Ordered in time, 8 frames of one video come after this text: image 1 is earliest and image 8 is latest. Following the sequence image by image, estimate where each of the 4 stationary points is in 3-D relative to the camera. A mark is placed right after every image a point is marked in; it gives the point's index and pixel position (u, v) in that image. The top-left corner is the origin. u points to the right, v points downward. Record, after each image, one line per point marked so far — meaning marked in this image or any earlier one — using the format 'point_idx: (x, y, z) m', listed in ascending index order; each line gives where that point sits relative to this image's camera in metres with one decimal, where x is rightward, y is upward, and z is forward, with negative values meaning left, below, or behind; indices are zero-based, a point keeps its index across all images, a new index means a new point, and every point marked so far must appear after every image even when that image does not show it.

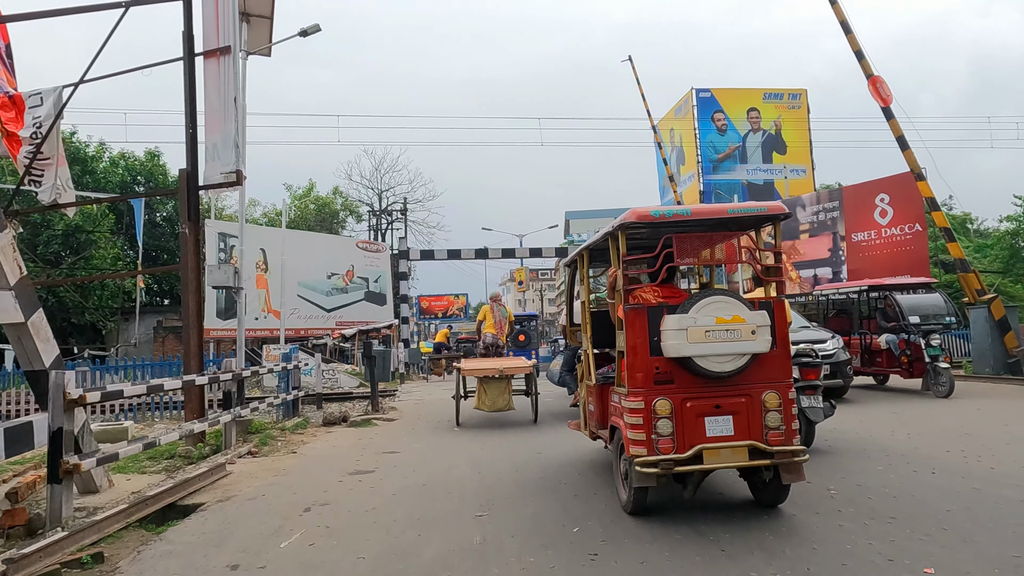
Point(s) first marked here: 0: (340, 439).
0: (-2.1, -1.9, +8.6) m
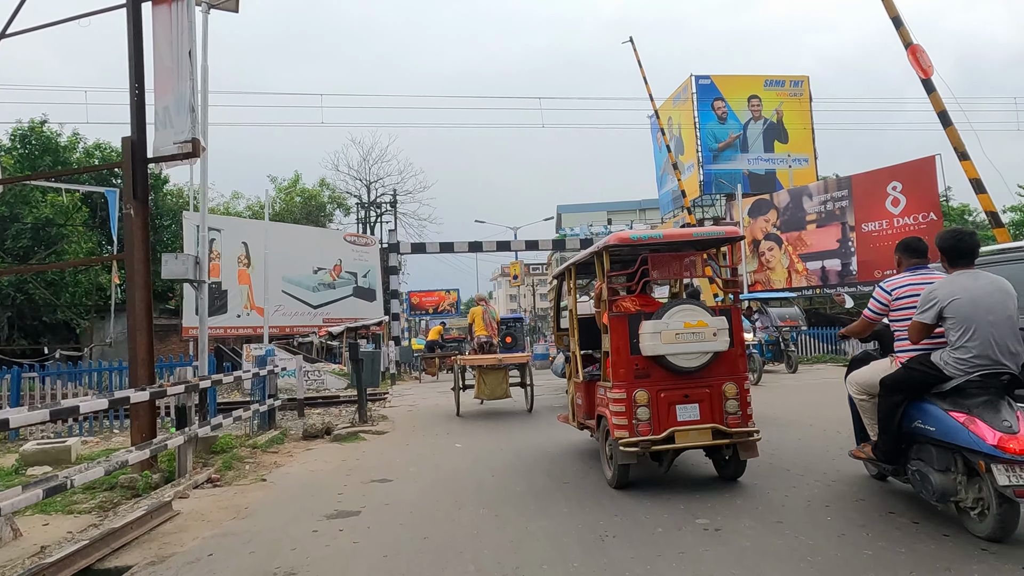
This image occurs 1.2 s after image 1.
0: (-2.0, -1.8, +7.3) m
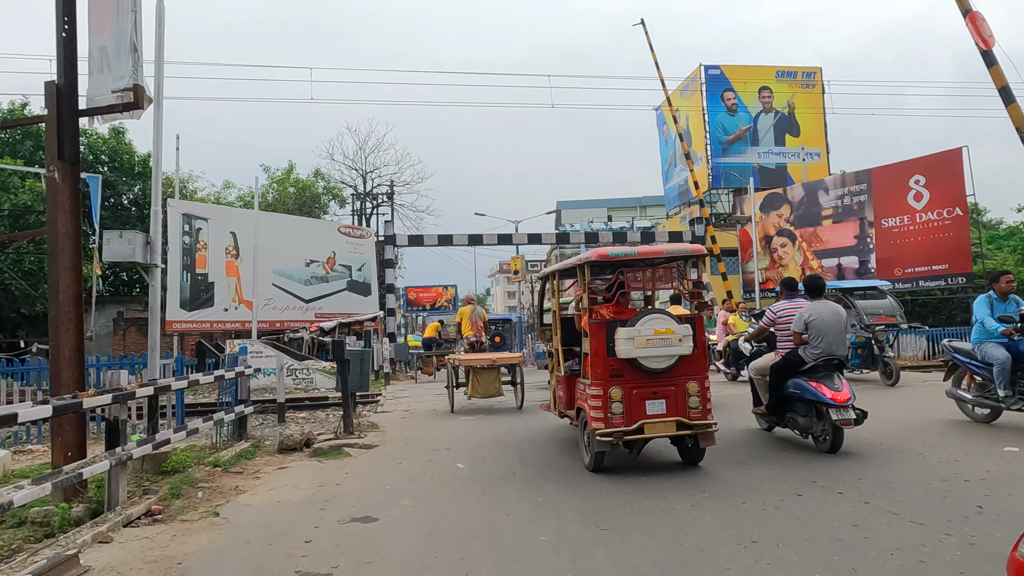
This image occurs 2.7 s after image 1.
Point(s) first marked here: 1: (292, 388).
0: (-1.9, -1.7, +6.0) m
1: (-5.1, -2.3, +16.2) m
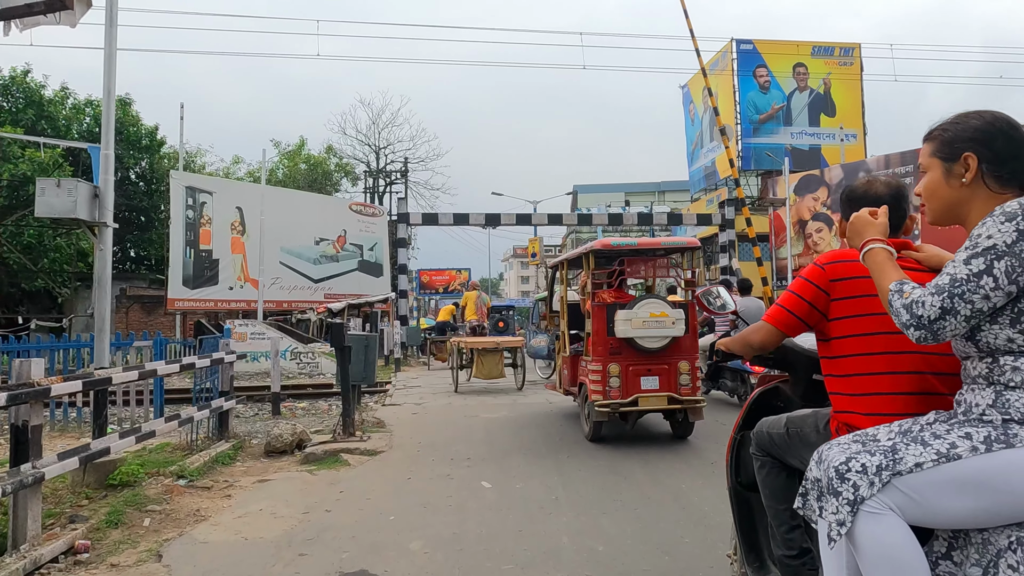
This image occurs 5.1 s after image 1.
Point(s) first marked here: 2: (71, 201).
0: (-1.6, -1.4, +4.7) m
1: (-4.7, -1.8, +15.0) m
2: (-3.2, +0.6, +5.0) m
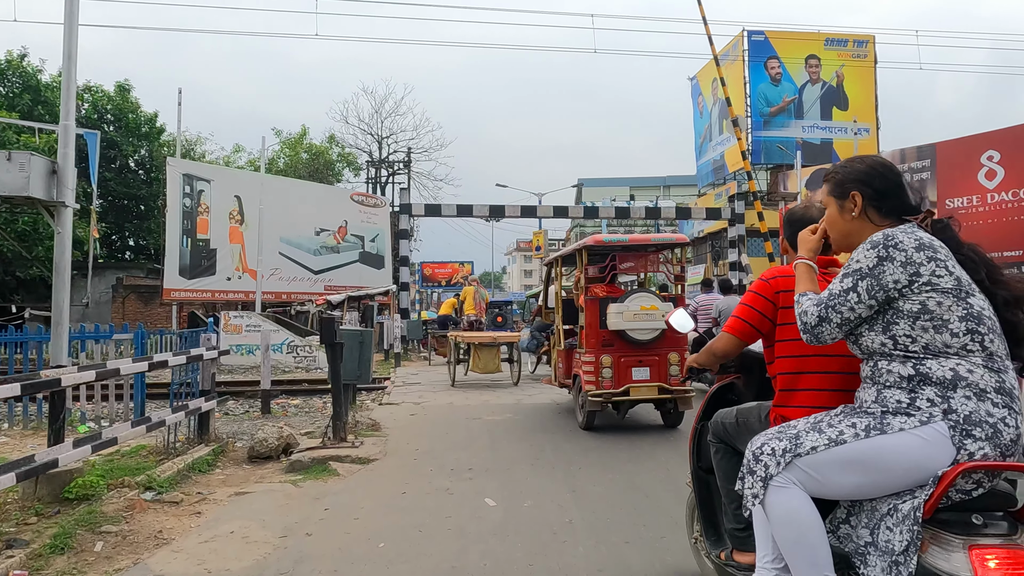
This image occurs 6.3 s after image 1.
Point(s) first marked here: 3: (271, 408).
0: (-1.6, -1.4, +4.1) m
1: (-4.6, -1.6, +14.5) m
2: (-3.1, +0.7, +4.4) m
3: (-2.9, -1.5, +8.4) m
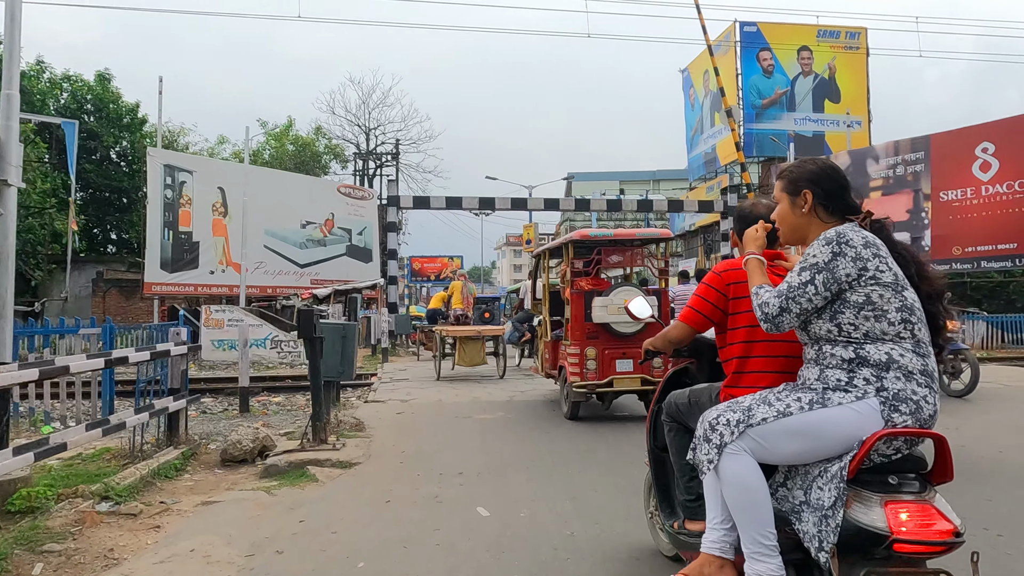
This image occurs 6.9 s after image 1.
0: (-1.6, -1.3, +3.7) m
1: (-4.8, -1.5, +14.0) m
2: (-3.1, +0.8, +3.9) m
3: (-3.0, -1.4, +8.0) m
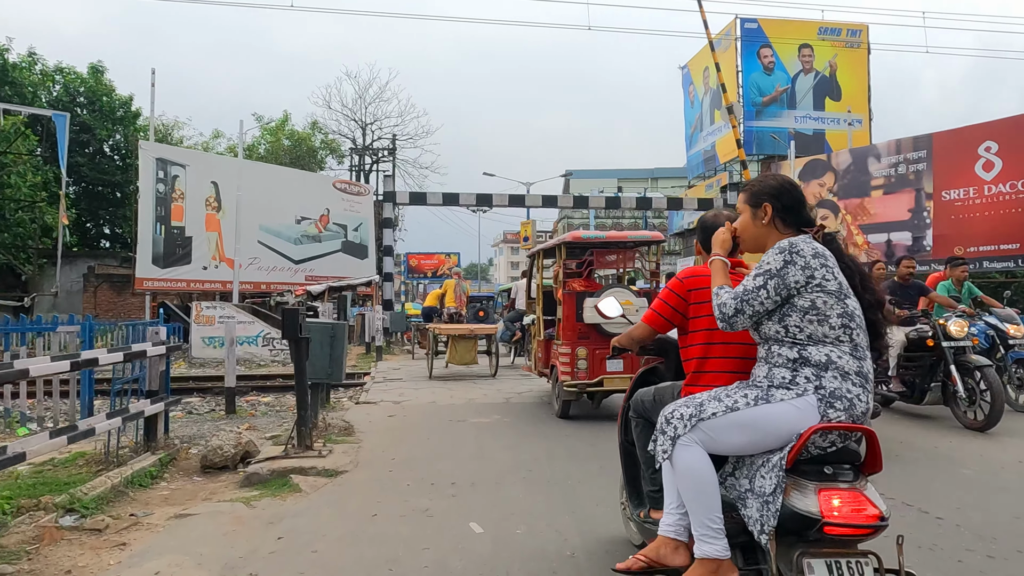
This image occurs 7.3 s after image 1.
0: (-1.6, -1.3, +3.4) m
1: (-4.8, -1.4, +13.7) m
2: (-3.2, +0.8, +3.6) m
3: (-3.1, -1.3, +7.7) m
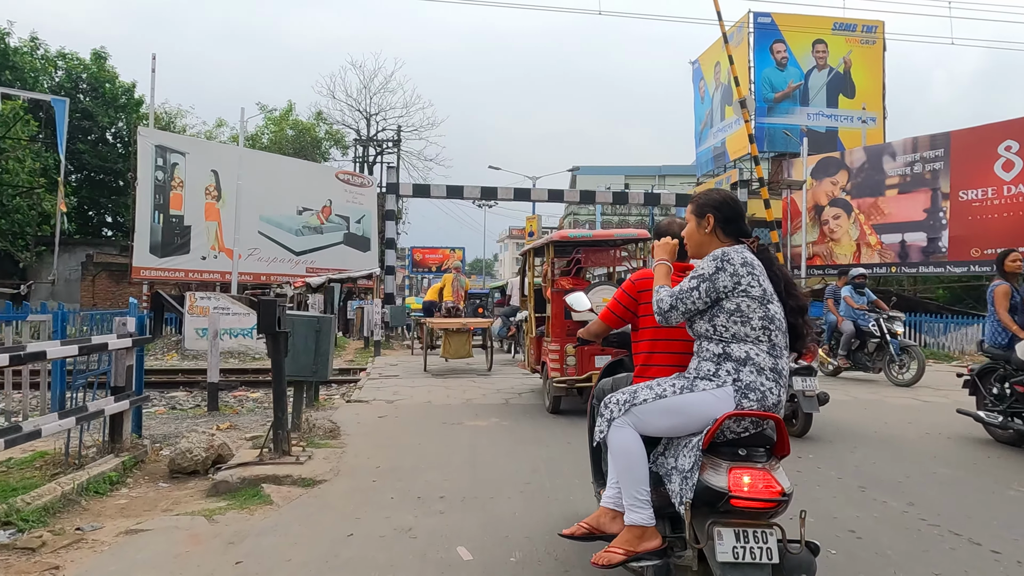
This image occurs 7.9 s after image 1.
0: (-1.6, -1.2, +2.9) m
1: (-4.8, -1.3, +13.2) m
2: (-3.2, +0.9, +3.2) m
3: (-3.1, -1.2, +7.2) m
